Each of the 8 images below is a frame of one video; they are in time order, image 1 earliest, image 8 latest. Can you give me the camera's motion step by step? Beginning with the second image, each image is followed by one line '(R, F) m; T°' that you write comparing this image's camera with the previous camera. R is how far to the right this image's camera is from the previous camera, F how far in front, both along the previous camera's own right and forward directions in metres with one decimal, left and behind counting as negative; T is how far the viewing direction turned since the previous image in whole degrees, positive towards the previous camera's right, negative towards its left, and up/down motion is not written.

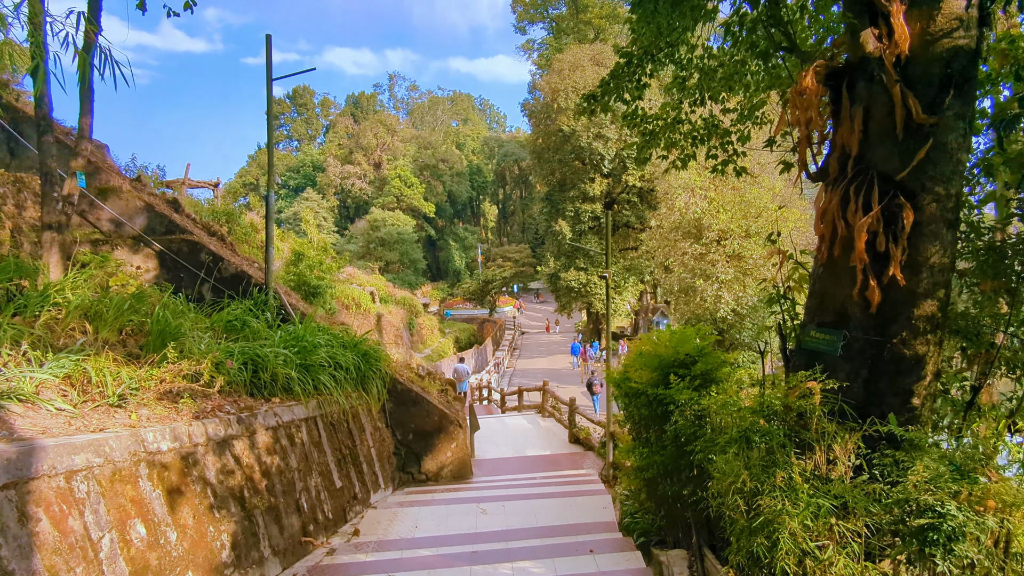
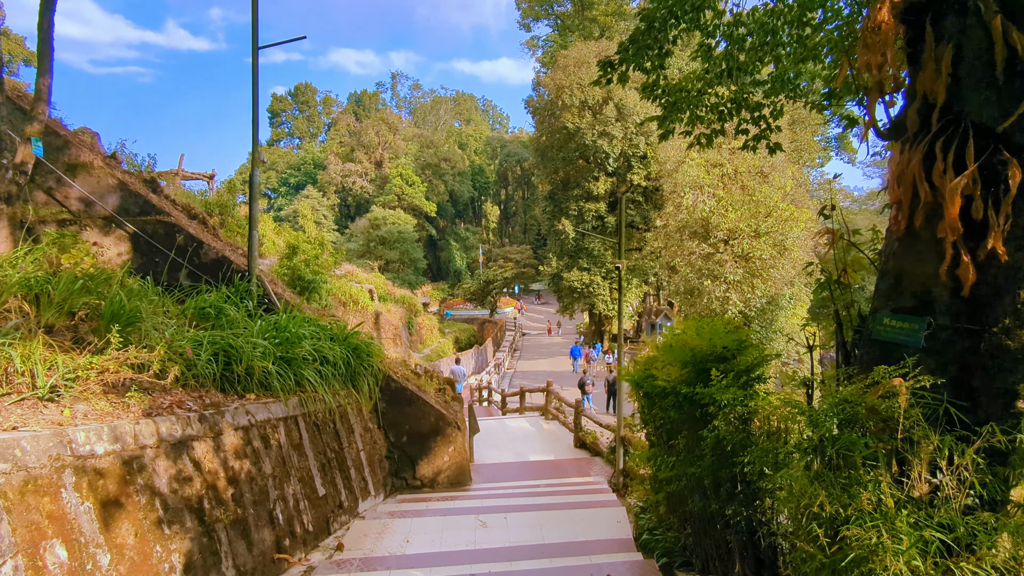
(0.0, +0.5) m; 0°
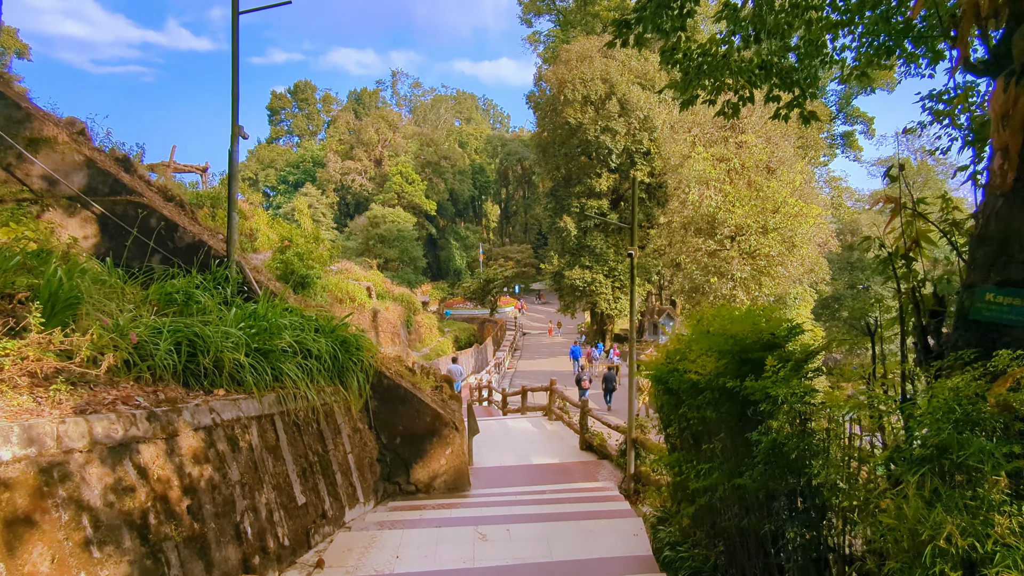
(0.0, +0.5) m; 0°
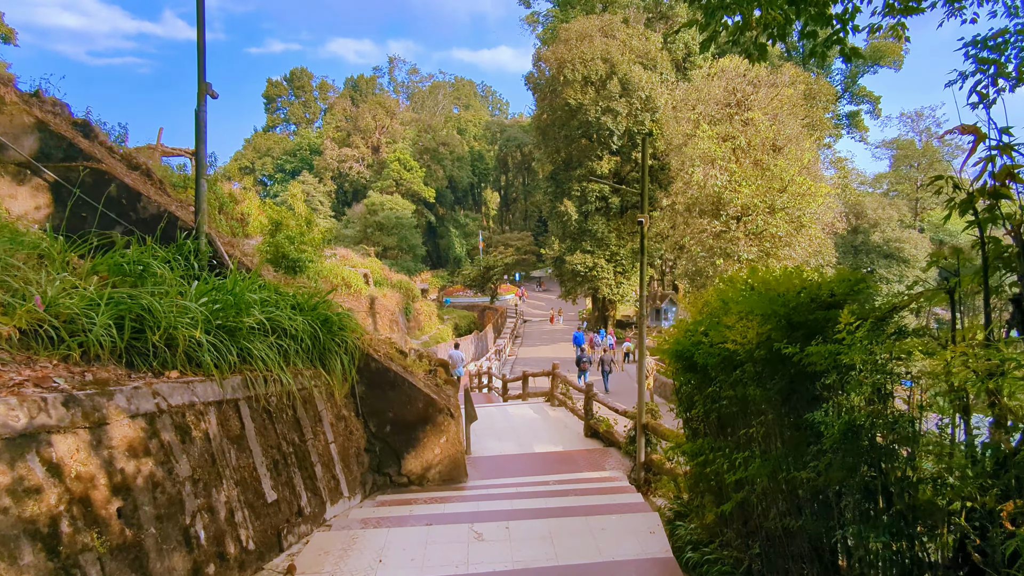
(0.0, +0.5) m; 0°
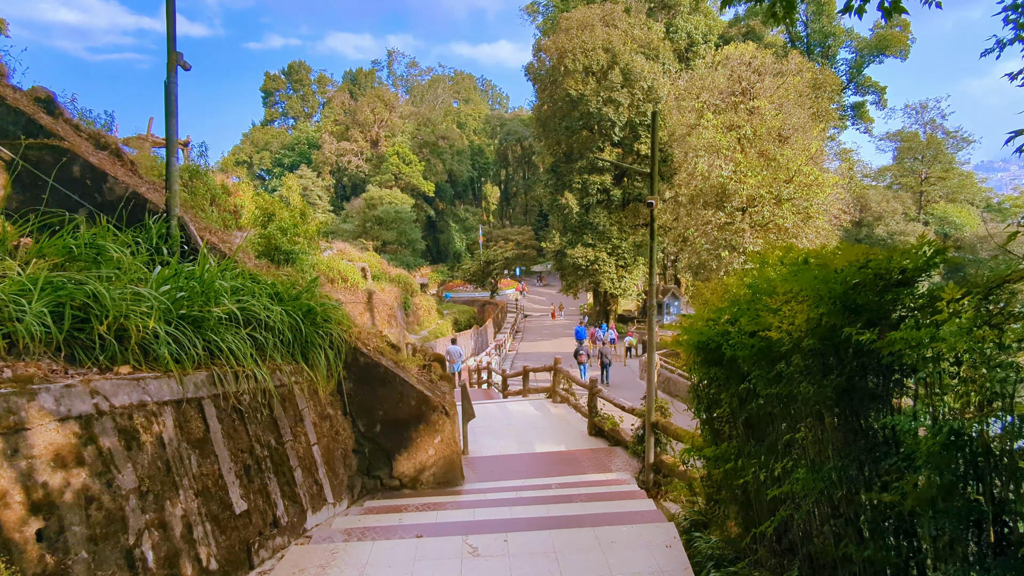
(0.0, +0.4) m; 0°
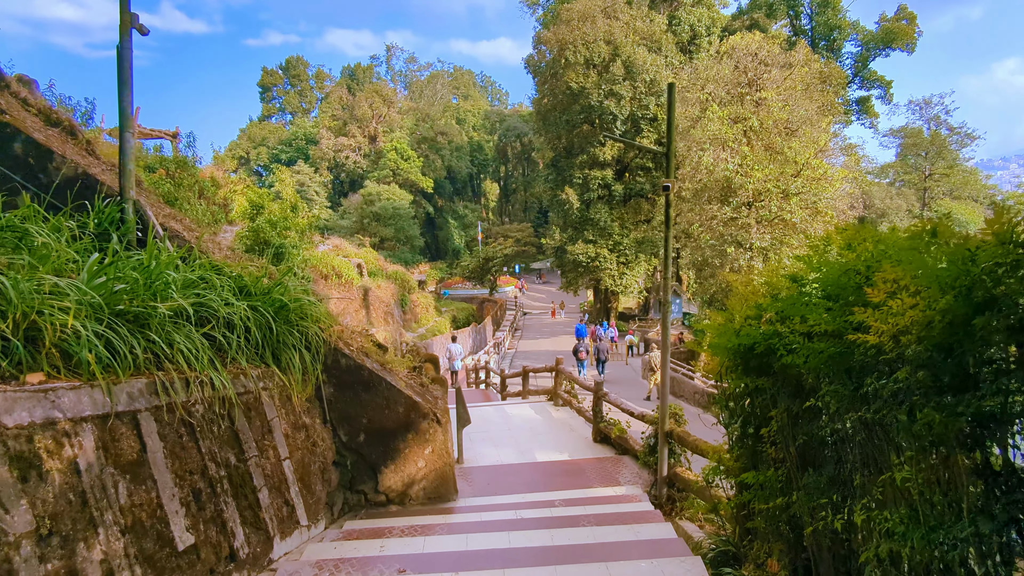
(0.0, +0.5) m; 0°
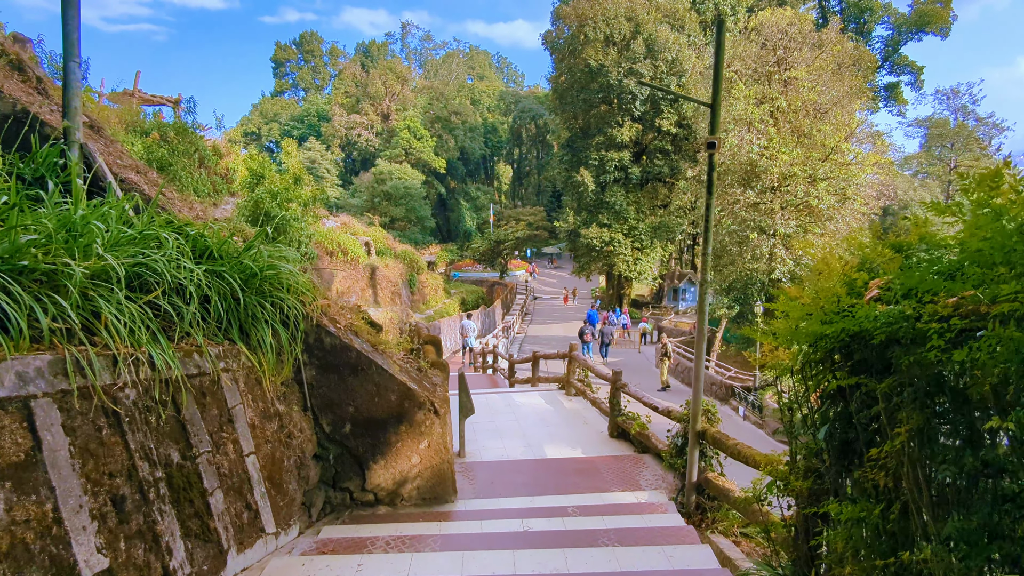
(0.0, +0.6) m; -1°
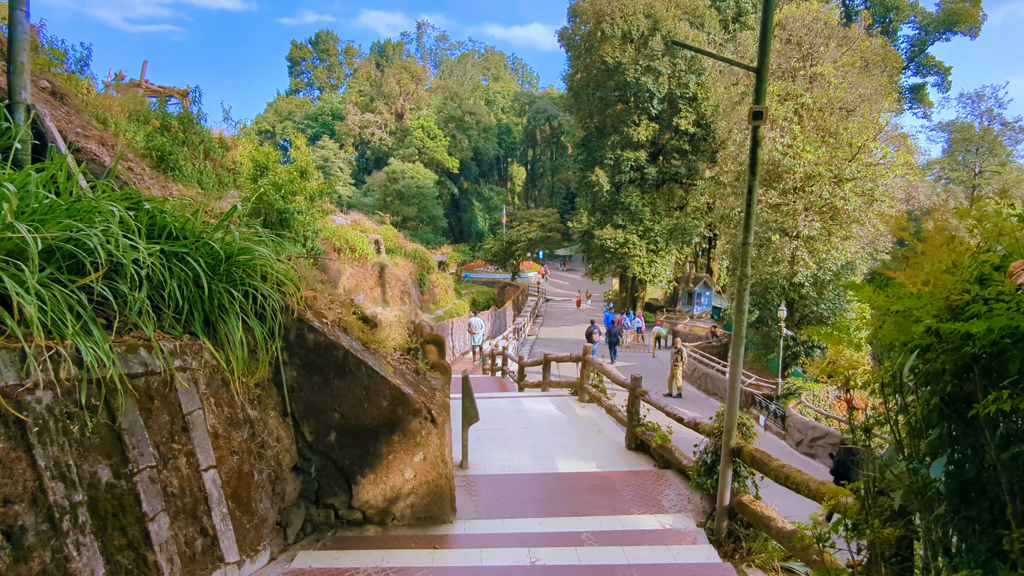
(0.0, +0.5) m; -1°
